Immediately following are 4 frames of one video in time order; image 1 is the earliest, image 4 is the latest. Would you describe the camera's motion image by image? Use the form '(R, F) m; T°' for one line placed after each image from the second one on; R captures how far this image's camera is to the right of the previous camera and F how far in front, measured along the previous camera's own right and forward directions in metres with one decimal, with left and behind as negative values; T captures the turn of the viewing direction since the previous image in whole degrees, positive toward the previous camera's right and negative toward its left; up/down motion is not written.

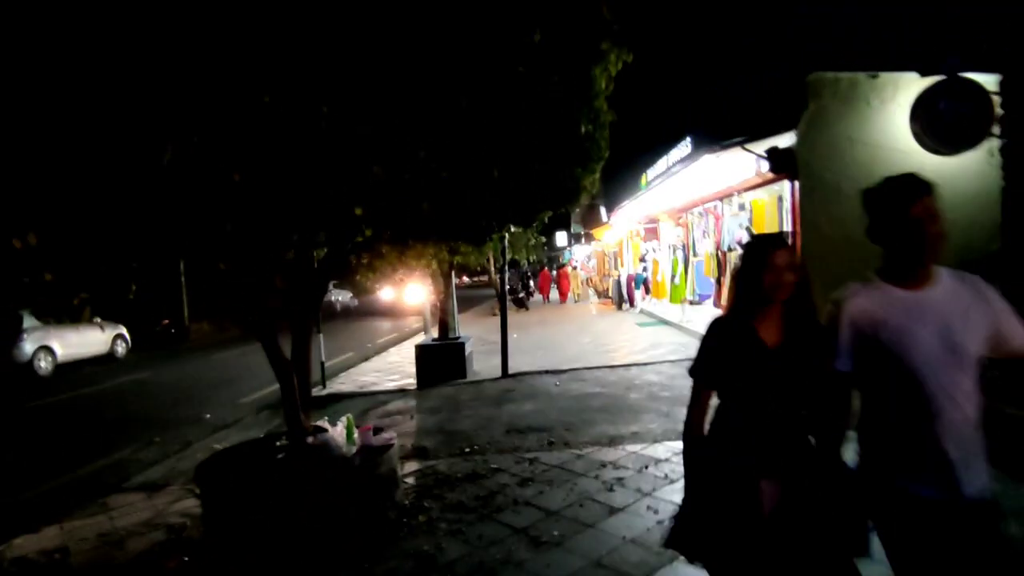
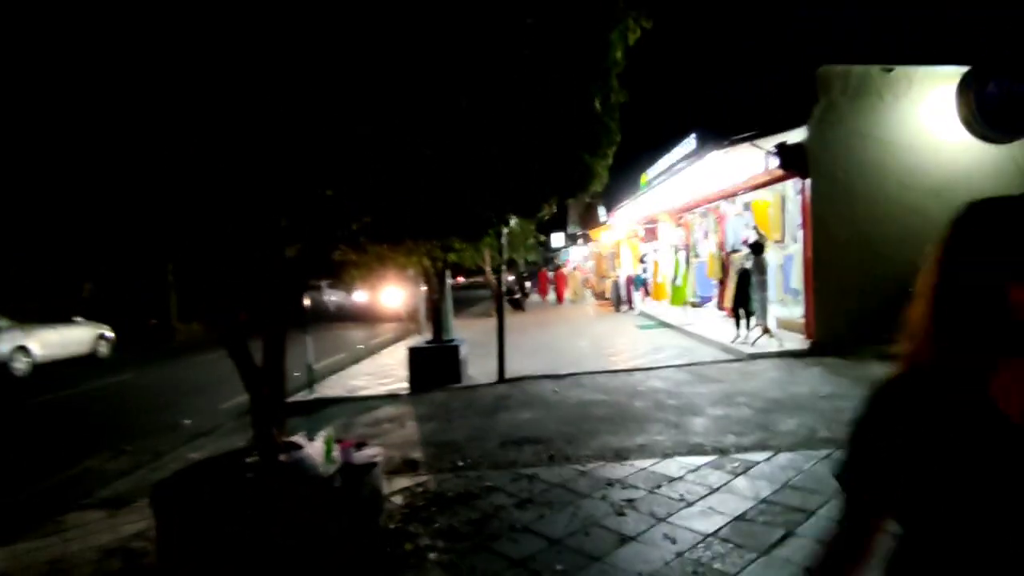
(0.0, +0.4) m; 0°
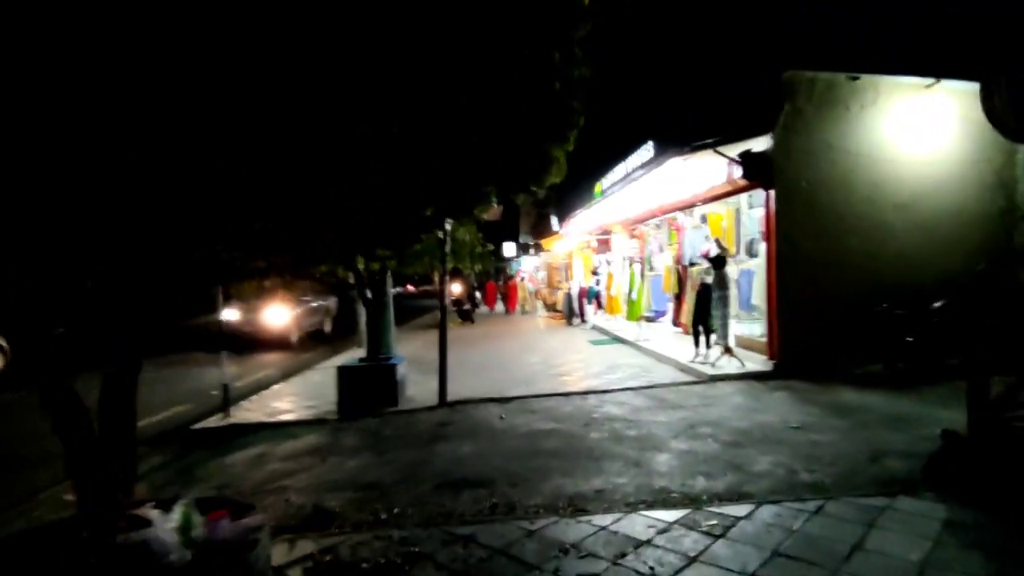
(+0.1, +0.8) m; +5°
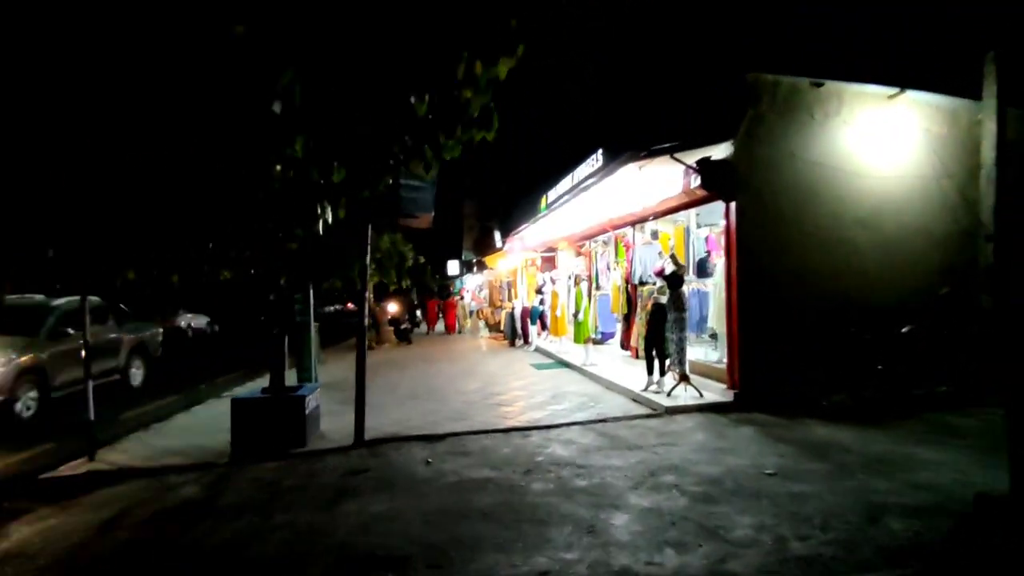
(+0.1, +1.0) m; +5°
